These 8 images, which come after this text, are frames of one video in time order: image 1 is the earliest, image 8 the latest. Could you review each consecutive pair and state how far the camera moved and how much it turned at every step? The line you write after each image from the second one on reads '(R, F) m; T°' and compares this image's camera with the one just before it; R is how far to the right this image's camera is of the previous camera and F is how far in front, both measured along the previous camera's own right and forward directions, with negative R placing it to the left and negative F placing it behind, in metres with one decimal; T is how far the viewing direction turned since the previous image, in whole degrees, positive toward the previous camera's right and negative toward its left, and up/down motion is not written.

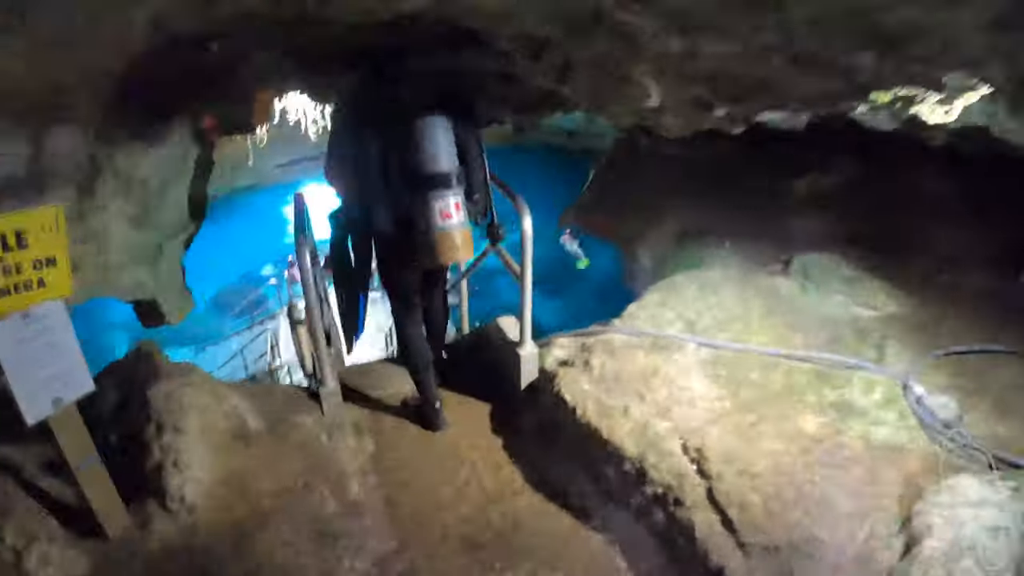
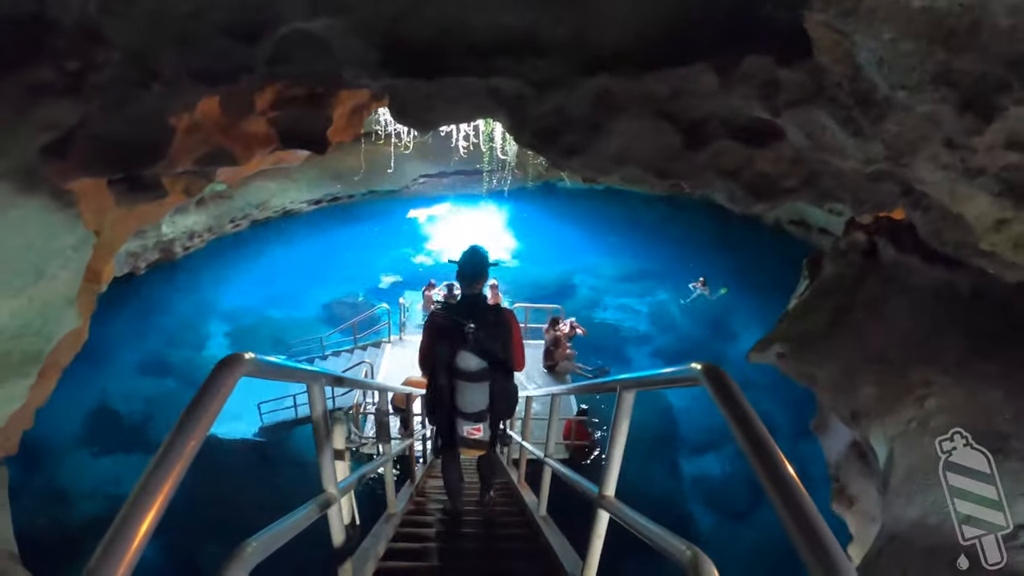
(-0.2, +2.0) m; -8°
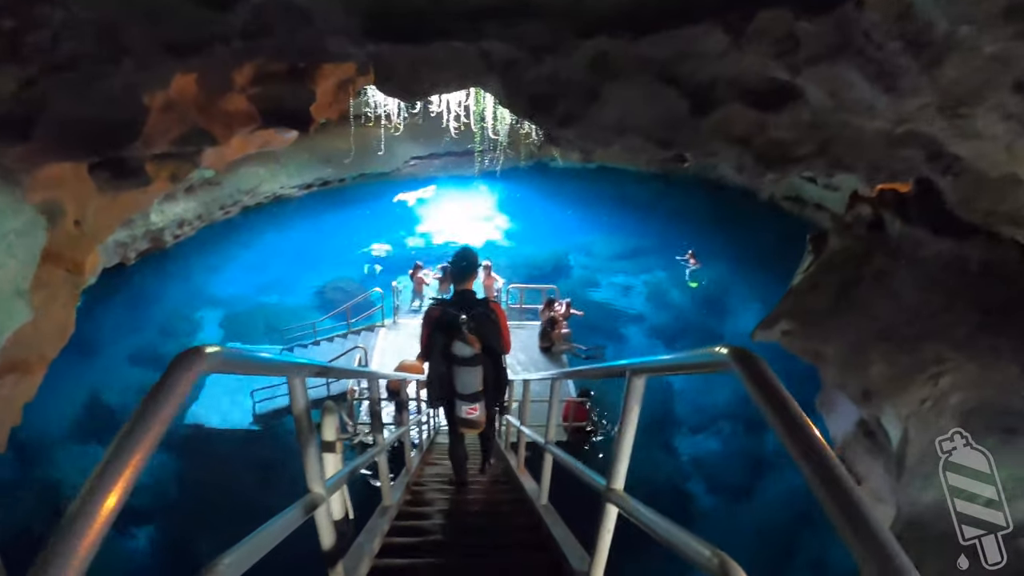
(0.0, +0.1) m; 0°
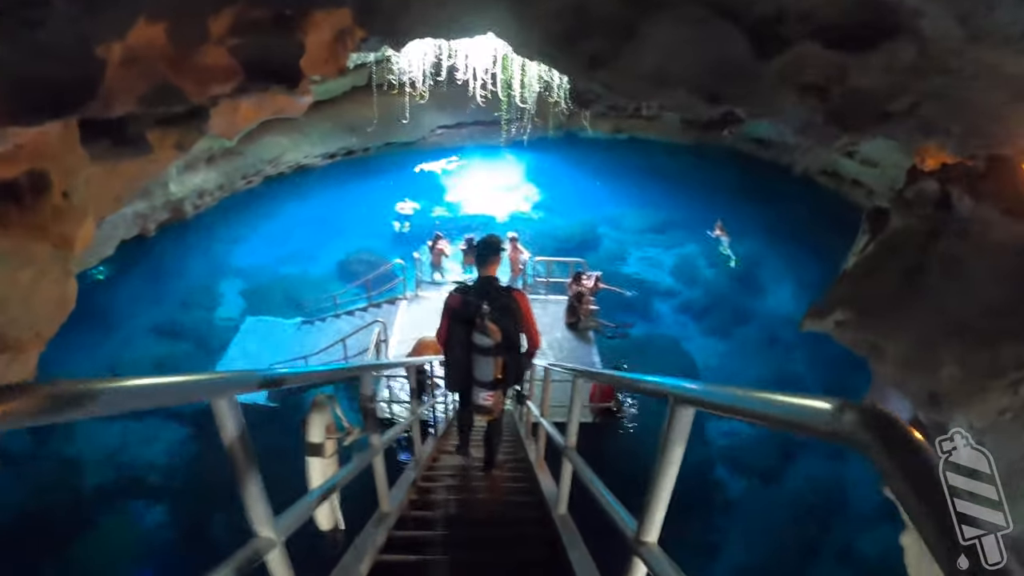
(0.0, +0.4) m; -2°
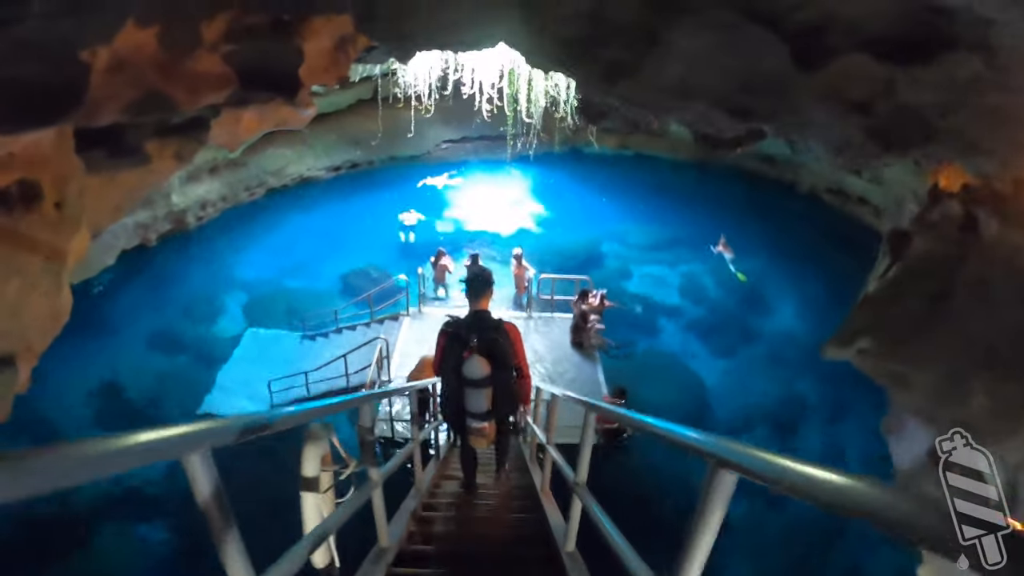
(0.0, +0.2) m; 0°
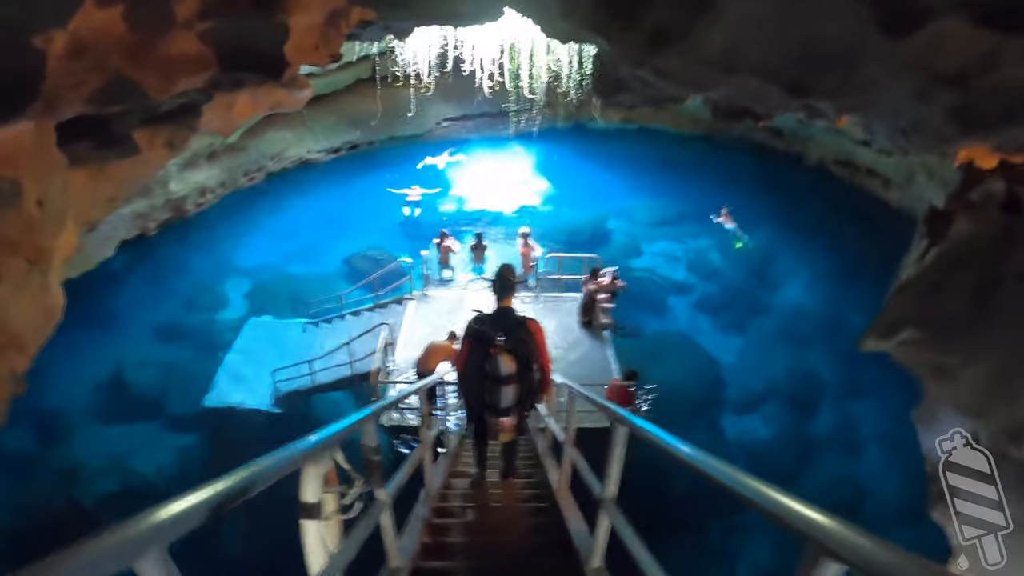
(0.0, +0.3) m; 0°
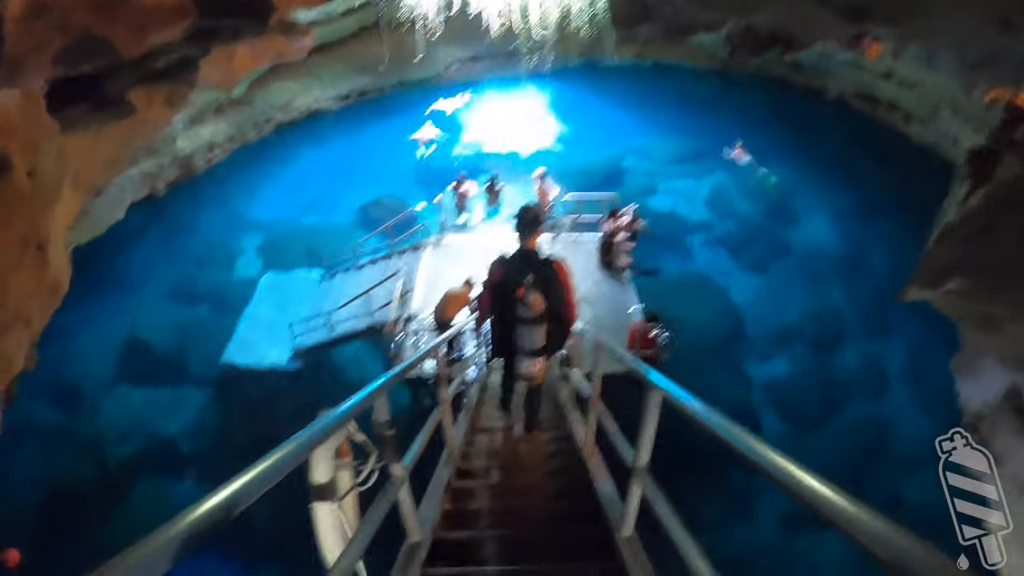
(0.0, +0.2) m; -1°
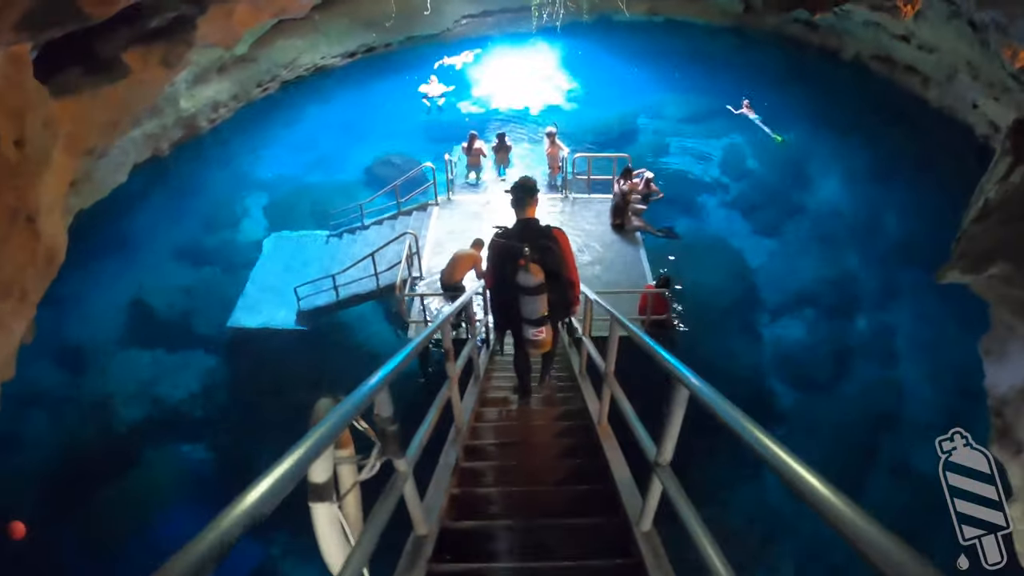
(0.0, +0.2) m; -1°
